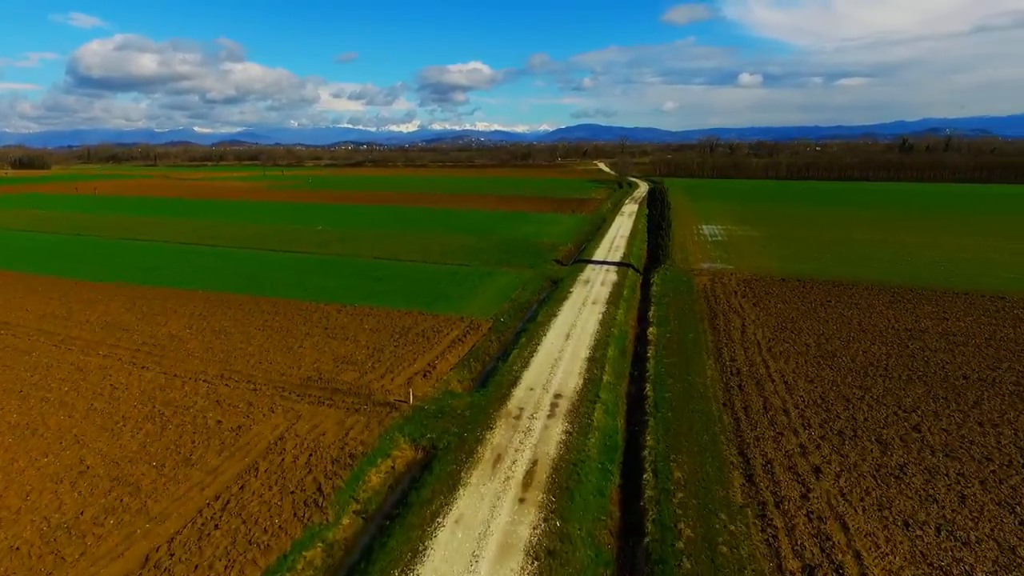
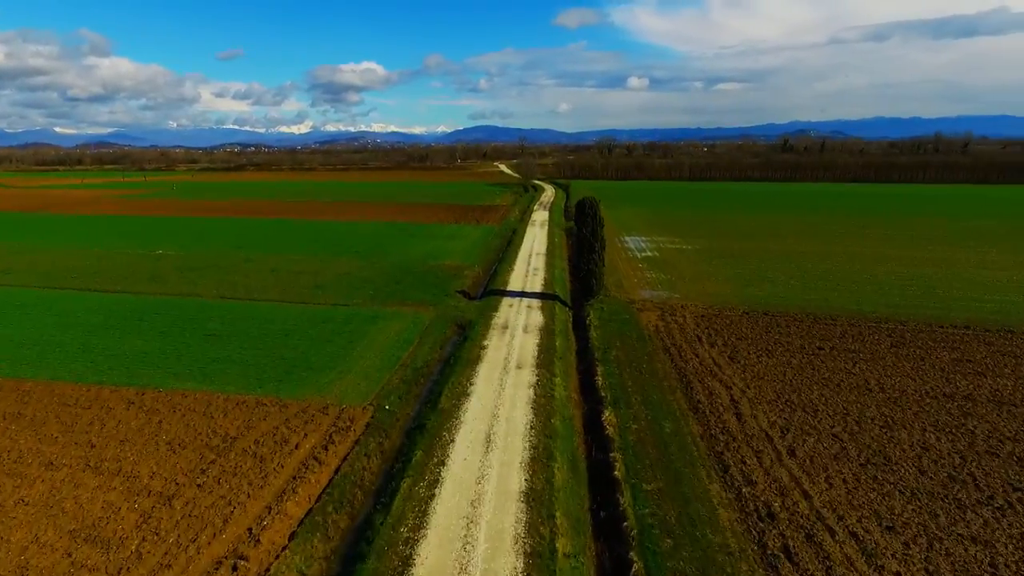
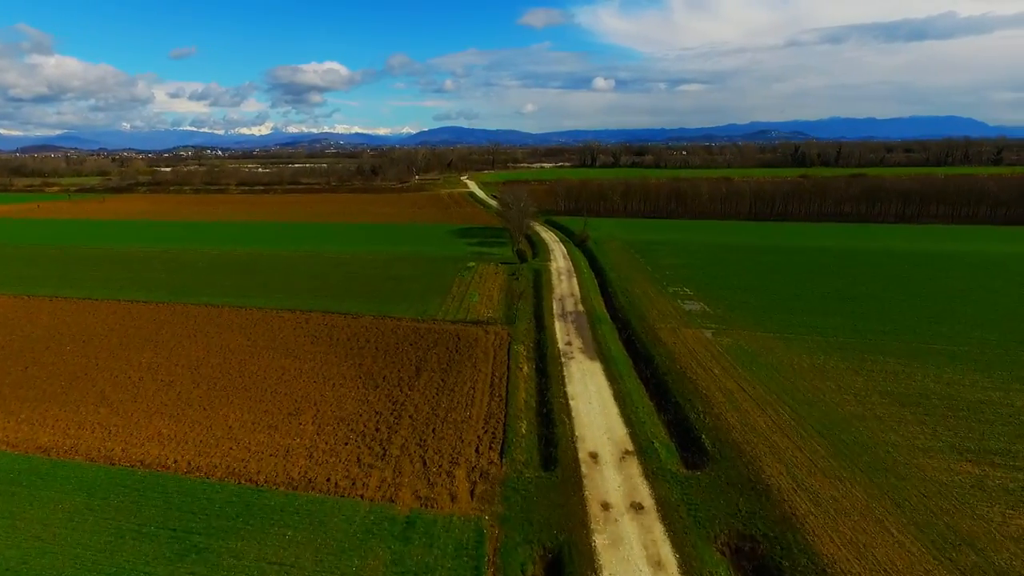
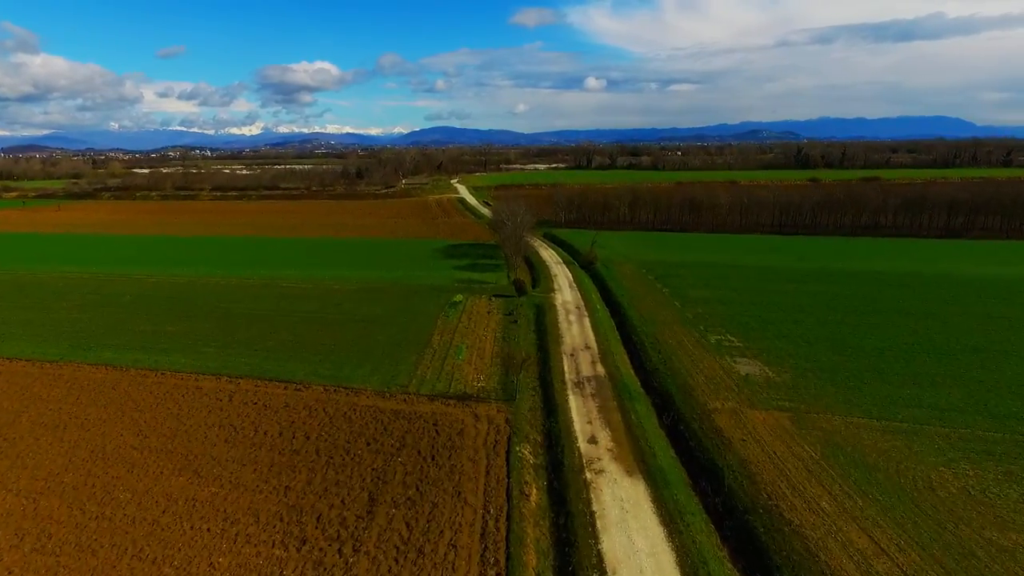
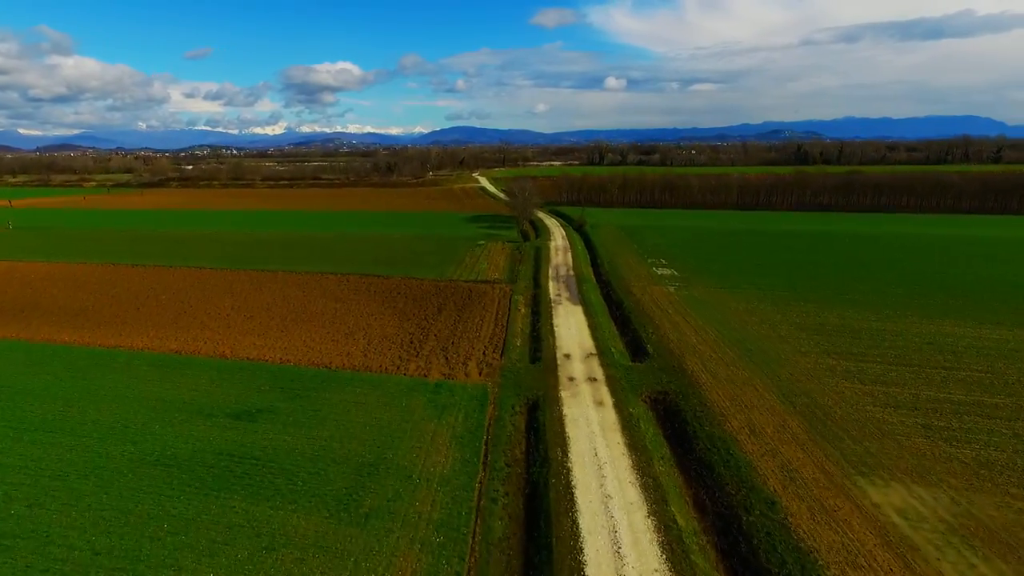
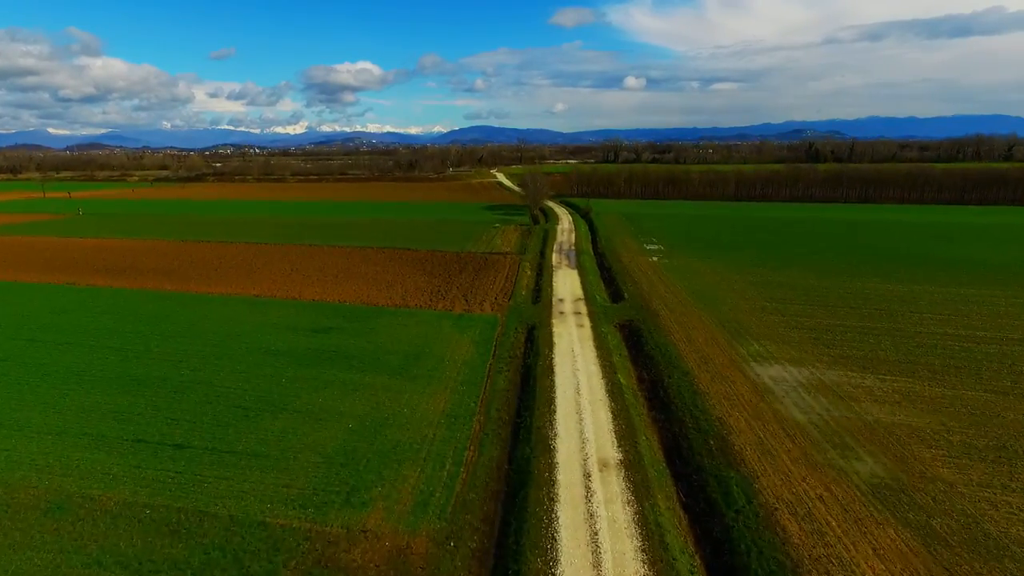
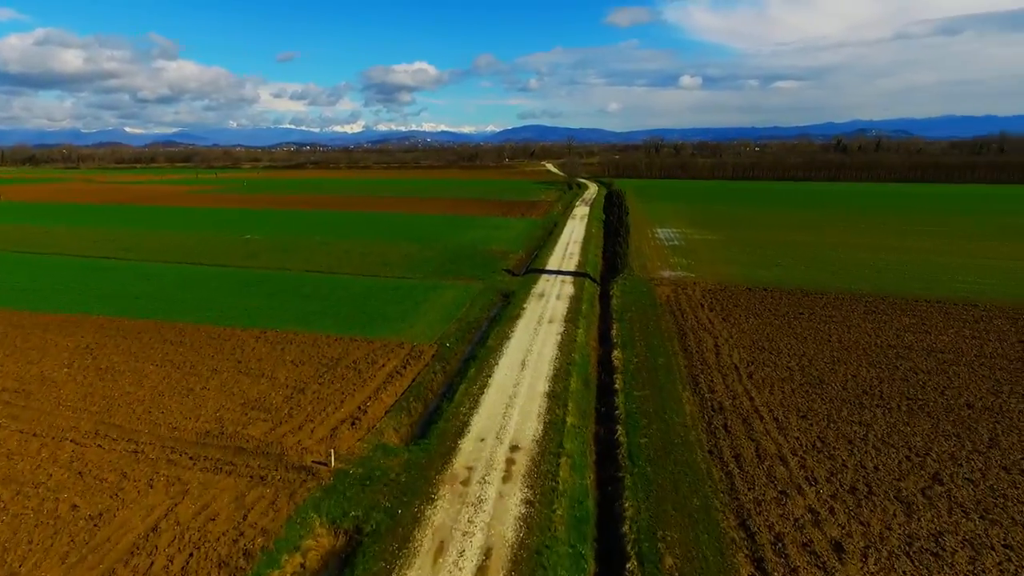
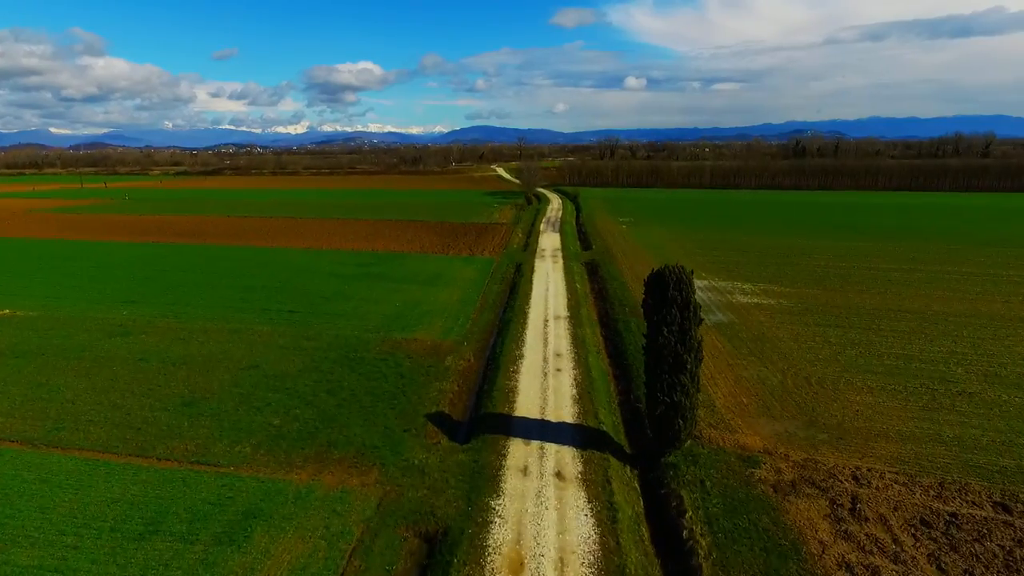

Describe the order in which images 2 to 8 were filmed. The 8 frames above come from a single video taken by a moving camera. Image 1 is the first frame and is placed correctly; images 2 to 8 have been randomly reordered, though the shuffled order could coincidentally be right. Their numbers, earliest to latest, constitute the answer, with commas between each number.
7, 2, 8, 6, 5, 3, 4
